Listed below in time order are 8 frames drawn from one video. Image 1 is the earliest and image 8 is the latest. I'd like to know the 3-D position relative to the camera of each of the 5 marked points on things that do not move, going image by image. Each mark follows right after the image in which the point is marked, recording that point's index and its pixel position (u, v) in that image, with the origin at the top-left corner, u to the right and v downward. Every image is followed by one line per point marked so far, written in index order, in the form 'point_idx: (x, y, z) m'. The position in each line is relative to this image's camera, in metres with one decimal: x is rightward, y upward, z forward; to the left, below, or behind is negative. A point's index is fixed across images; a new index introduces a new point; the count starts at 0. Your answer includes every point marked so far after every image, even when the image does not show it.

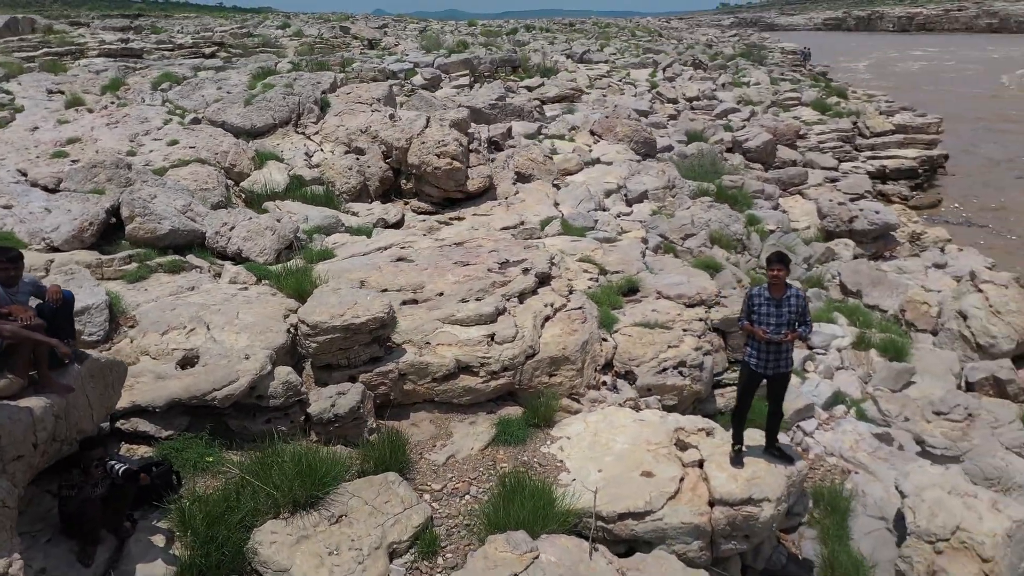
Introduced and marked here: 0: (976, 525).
0: (+2.2, -1.1, +3.8) m
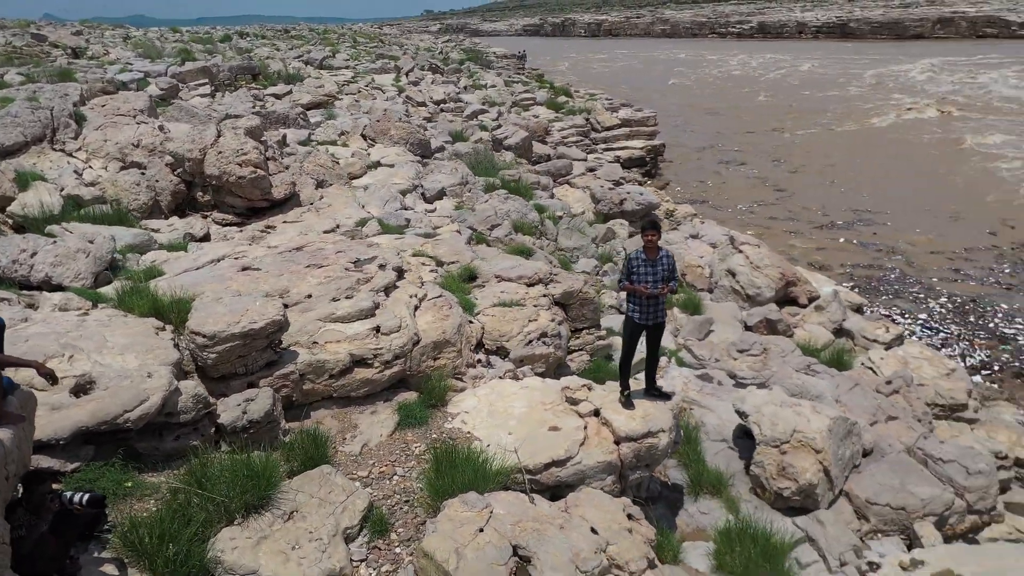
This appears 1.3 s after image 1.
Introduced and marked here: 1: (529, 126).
0: (+1.7, -0.8, +4.8) m
1: (+0.3, +3.5, +17.8) m
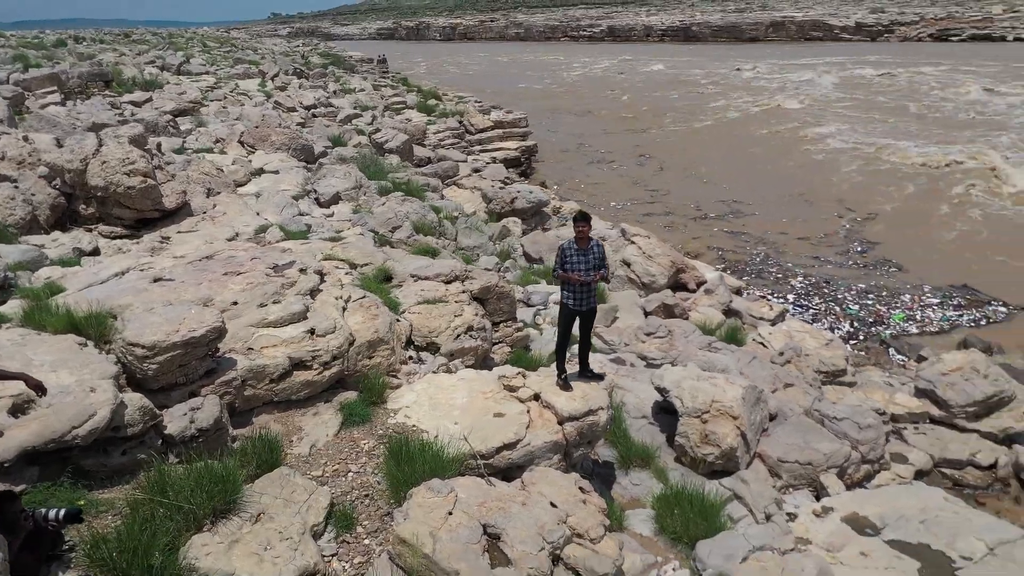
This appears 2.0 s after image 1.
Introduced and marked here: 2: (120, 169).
0: (+1.4, -0.7, +5.2) m
1: (-2.3, +3.5, +17.8) m
2: (-3.8, +1.1, +7.9) m
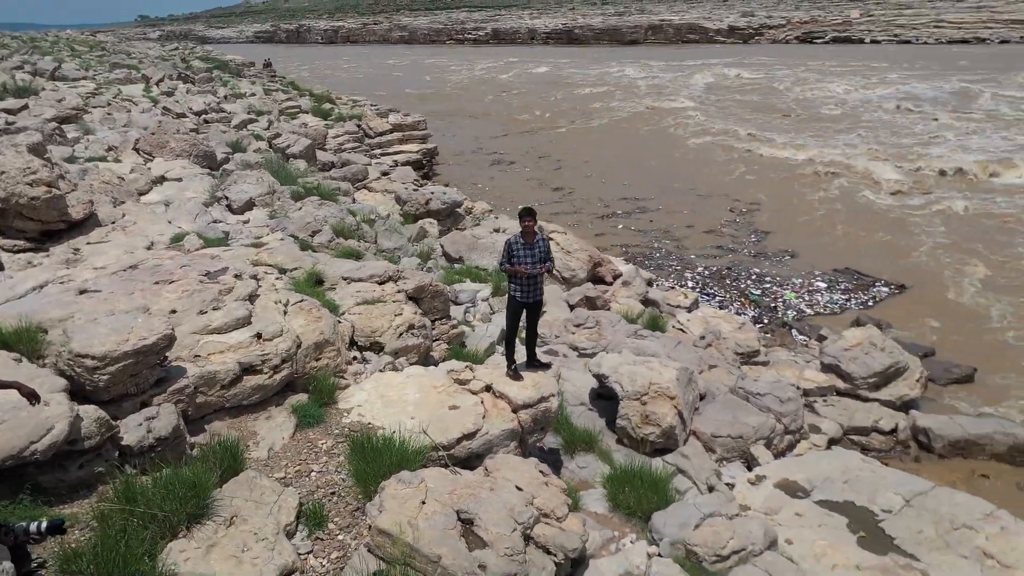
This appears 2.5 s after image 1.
0: (+1.0, -0.6, +5.5) m
1: (-4.4, +3.3, +17.5) m
2: (-4.5, +1.0, +7.5) m
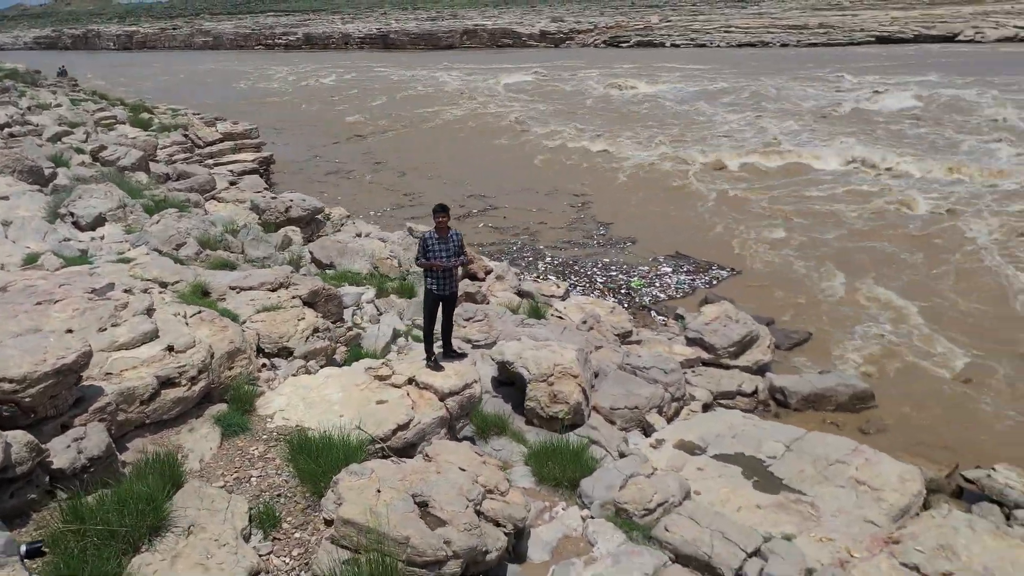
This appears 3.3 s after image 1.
0: (+0.3, -0.5, +5.9) m
1: (-7.7, +2.9, +16.5) m
2: (-5.5, +0.7, +6.7) m
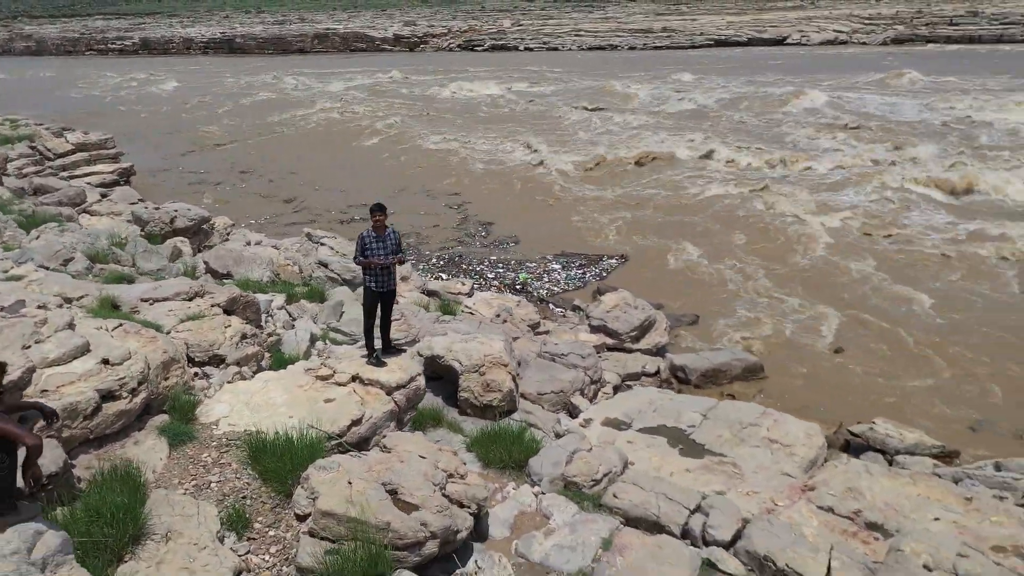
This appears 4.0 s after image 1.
0: (-0.2, -0.5, +6.2) m
1: (-10.0, +2.4, +15.3) m
2: (-6.2, +0.4, +5.9) m
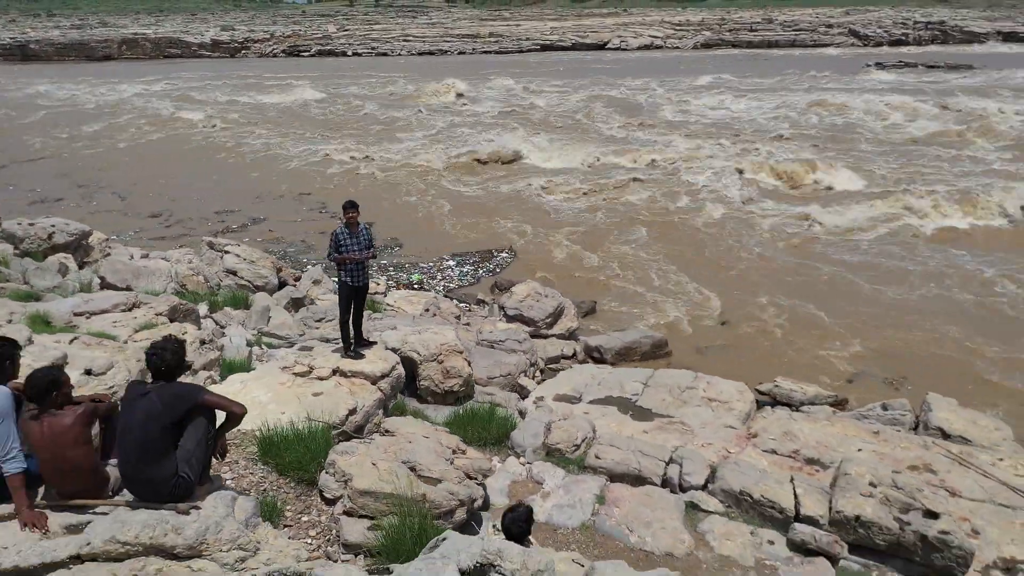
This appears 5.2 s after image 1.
0: (-0.6, -0.4, +6.4) m
1: (-12.2, +1.8, +13.5) m
2: (-6.4, +0.1, +5.0) m
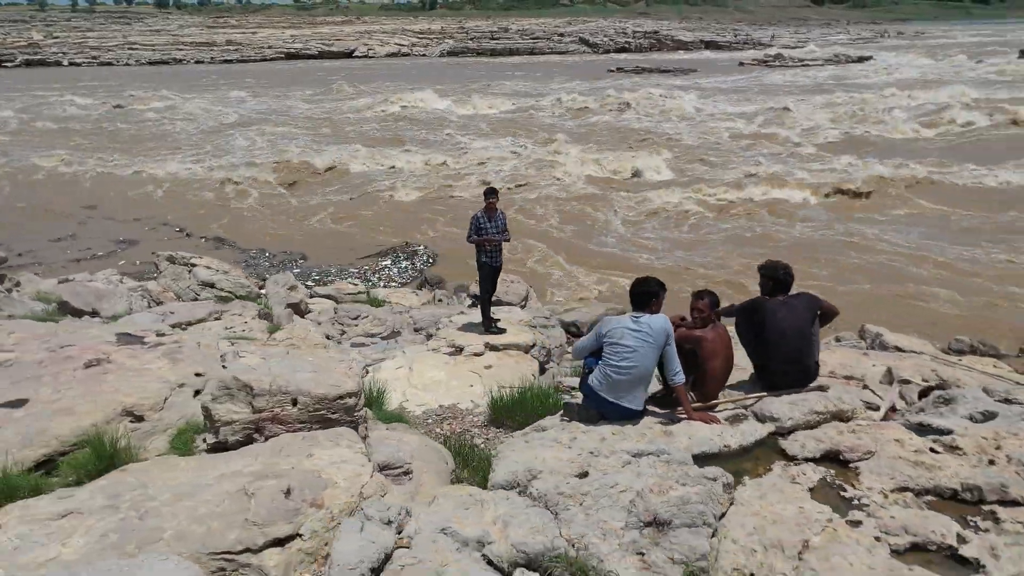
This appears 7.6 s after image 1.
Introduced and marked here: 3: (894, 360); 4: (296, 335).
0: (0.0, -0.3, +7.0) m
1: (-13.3, +0.7, +10.2) m
2: (-5.2, -0.2, +3.9) m
3: (+3.3, -0.7, +7.1) m
4: (-1.5, -0.3, +5.5) m
